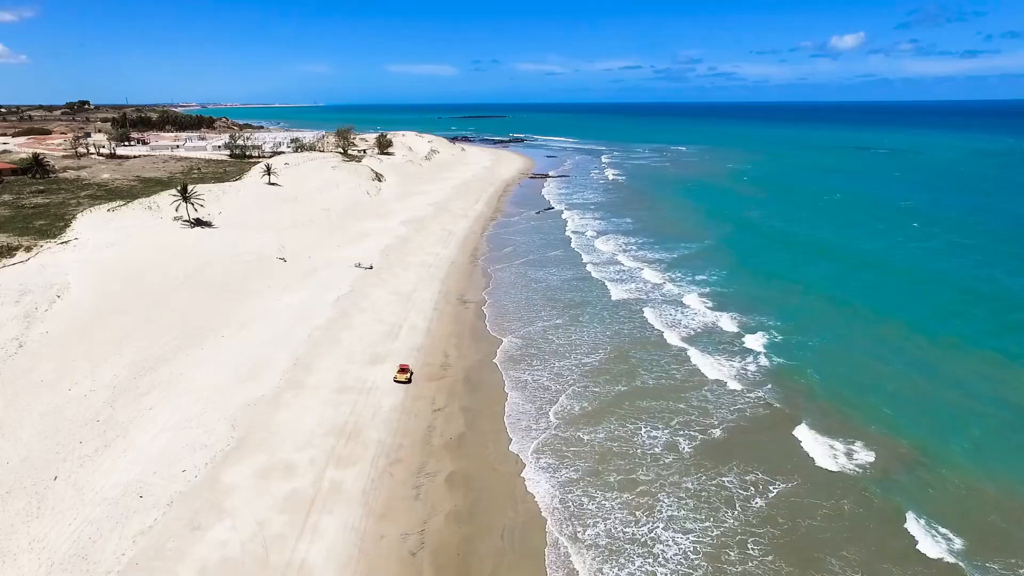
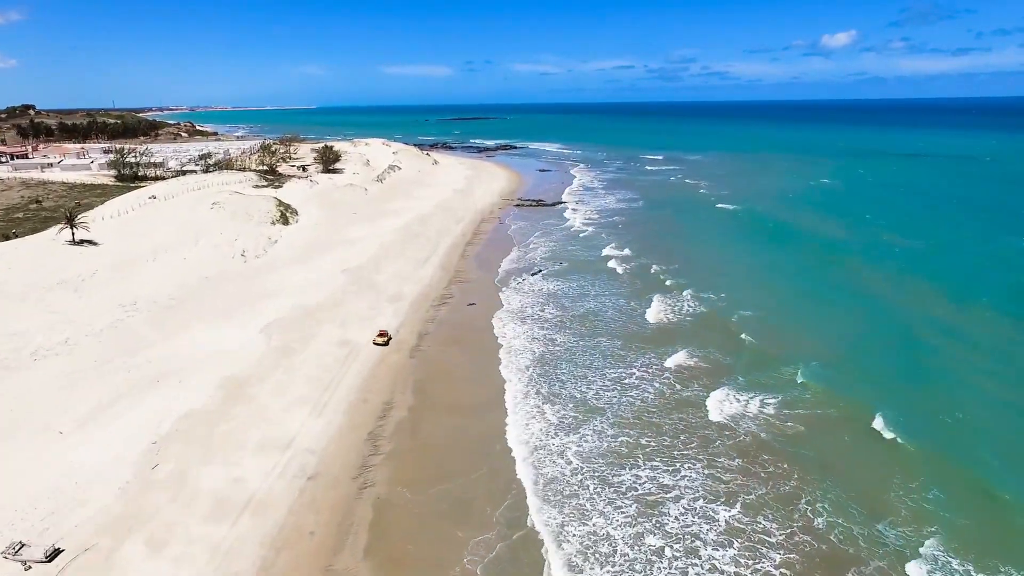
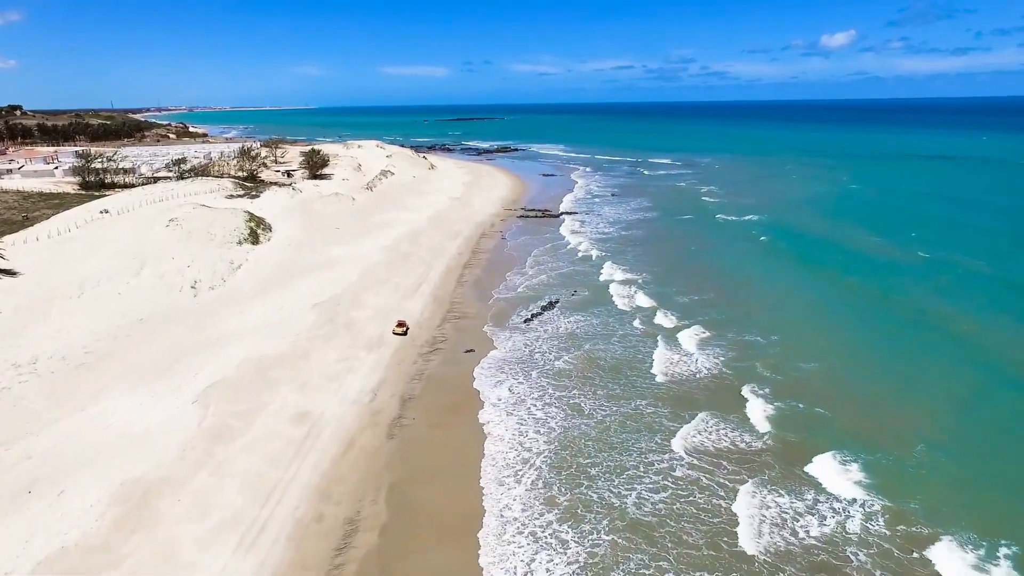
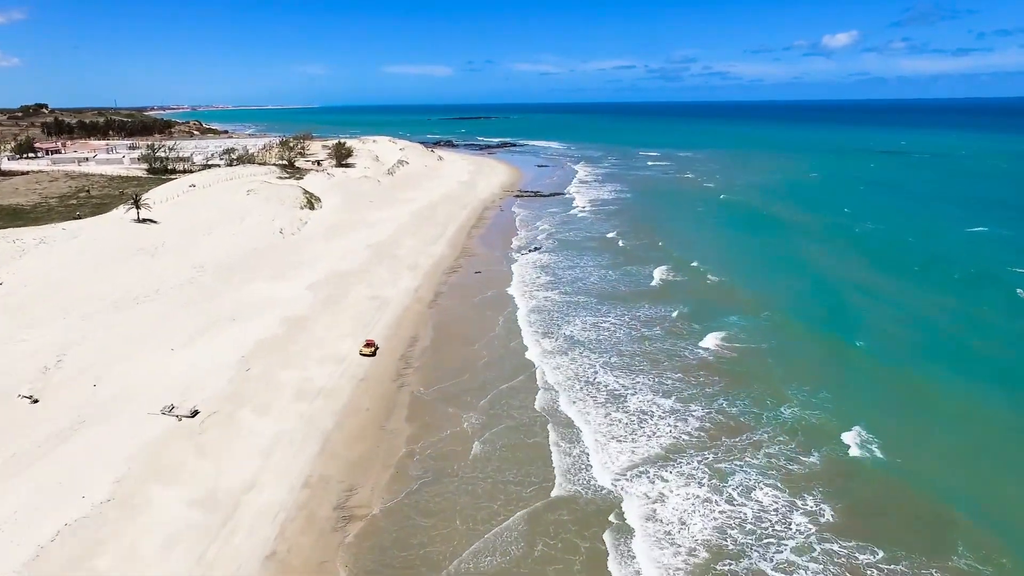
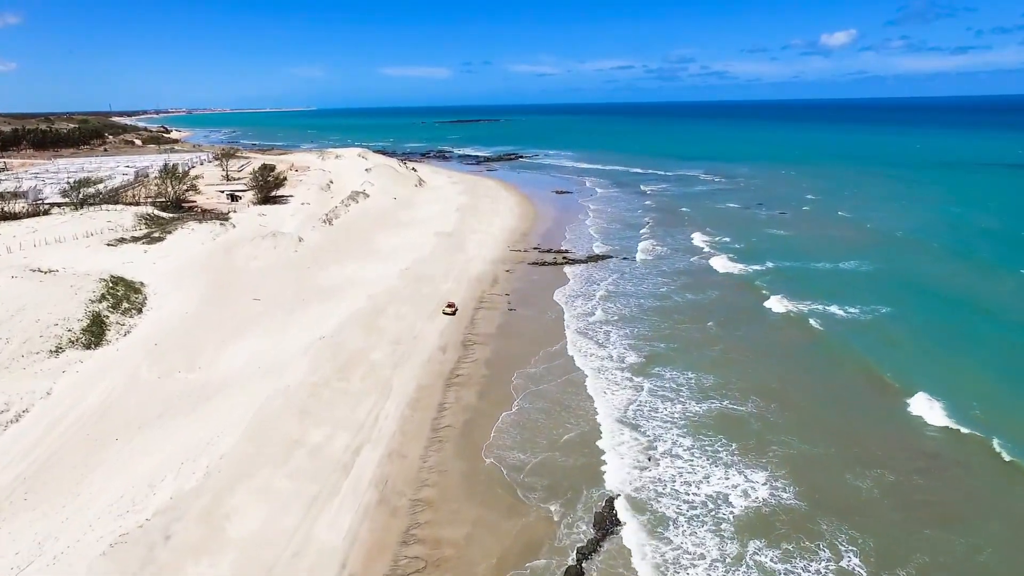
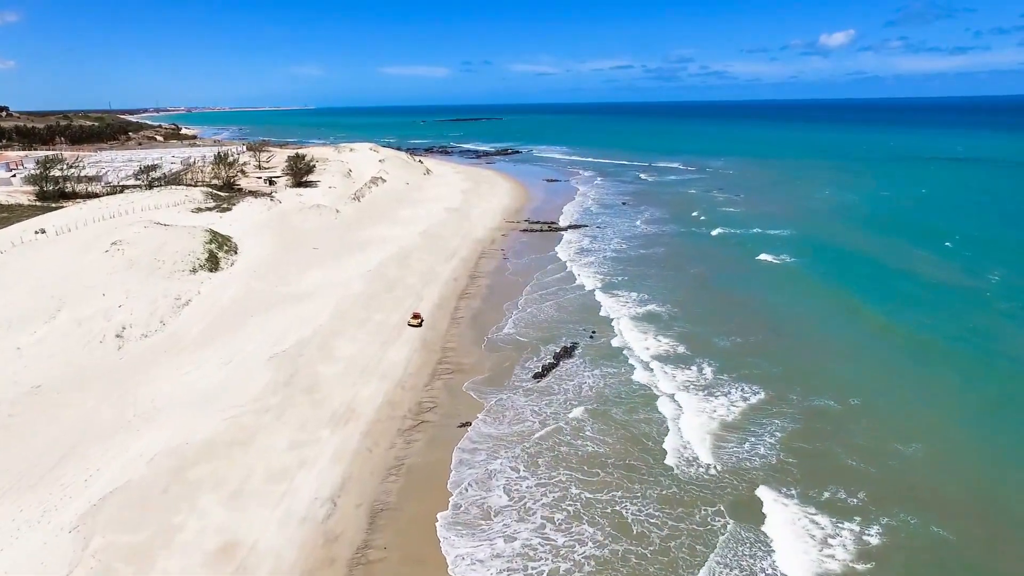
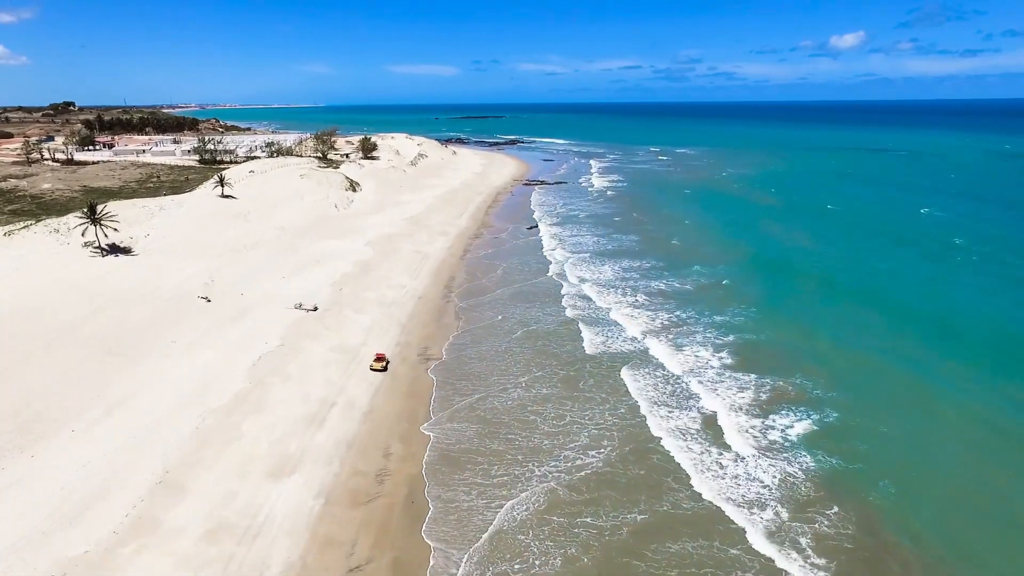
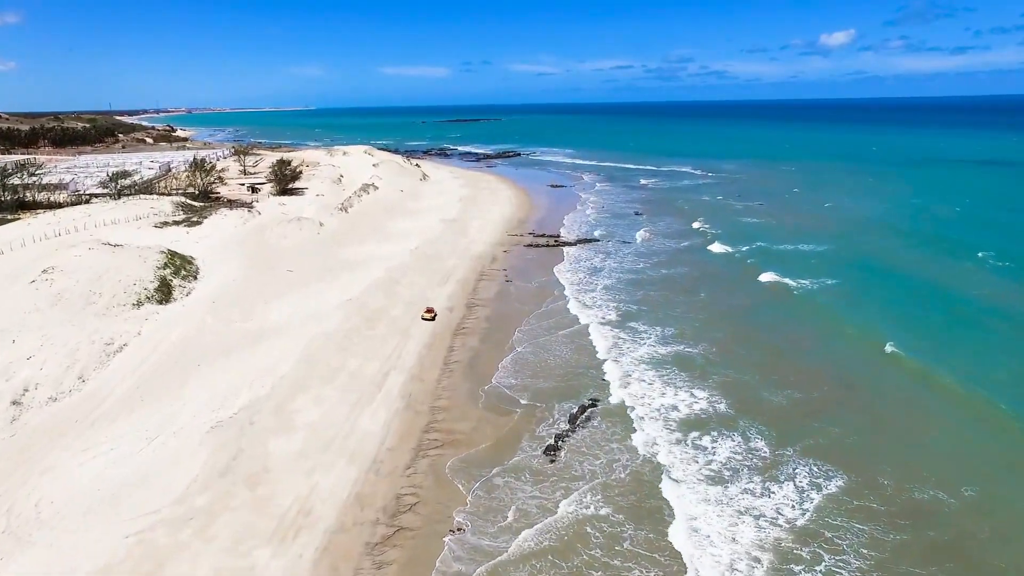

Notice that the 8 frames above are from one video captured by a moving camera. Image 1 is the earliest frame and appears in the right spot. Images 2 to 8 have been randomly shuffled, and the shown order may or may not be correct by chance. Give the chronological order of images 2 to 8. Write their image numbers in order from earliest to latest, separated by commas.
7, 4, 2, 3, 6, 8, 5
